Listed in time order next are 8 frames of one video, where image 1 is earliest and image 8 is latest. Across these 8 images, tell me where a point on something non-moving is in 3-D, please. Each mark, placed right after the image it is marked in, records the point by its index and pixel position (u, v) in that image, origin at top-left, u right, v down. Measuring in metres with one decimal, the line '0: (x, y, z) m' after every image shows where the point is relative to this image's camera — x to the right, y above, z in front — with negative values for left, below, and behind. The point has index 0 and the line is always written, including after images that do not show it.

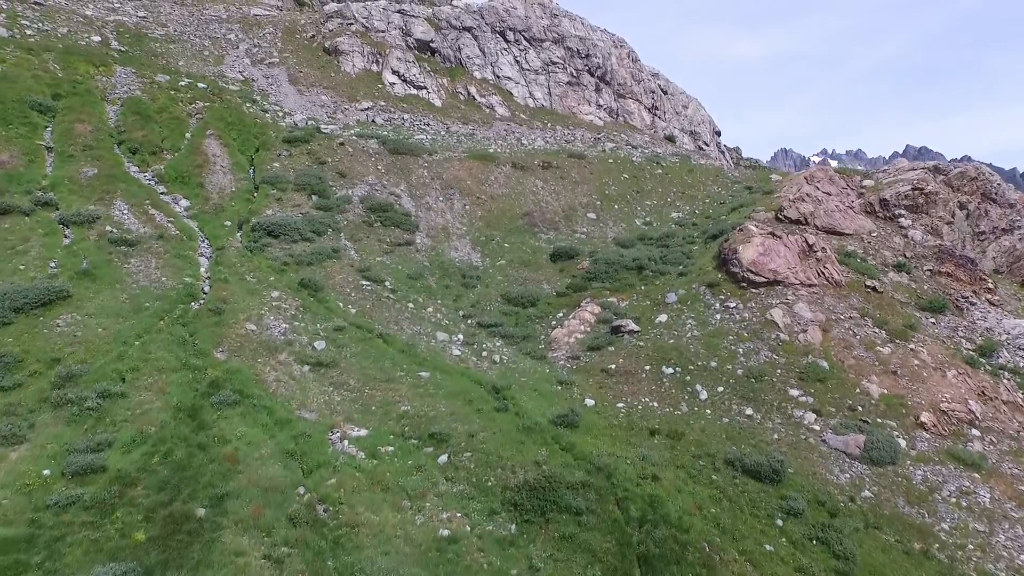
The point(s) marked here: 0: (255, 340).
0: (-6.1, -1.2, +16.9) m
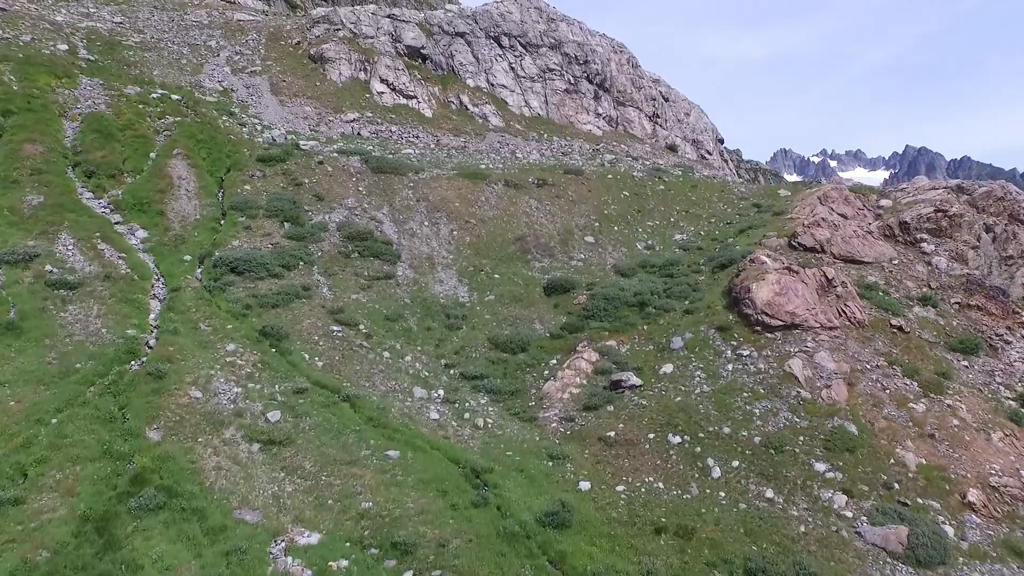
0: (-6.5, -2.5, +14.6) m
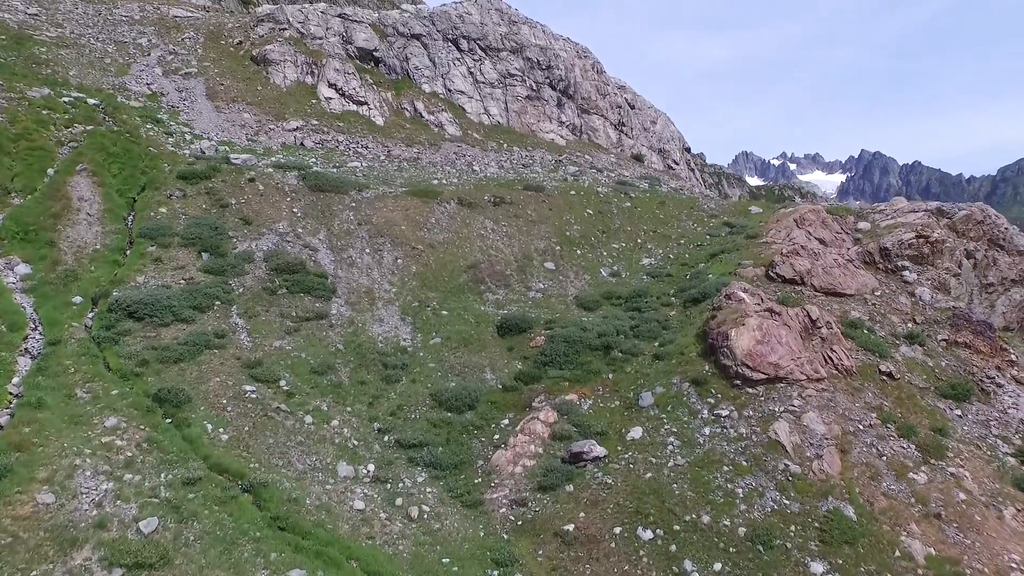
0: (-7.5, -3.8, +11.5) m
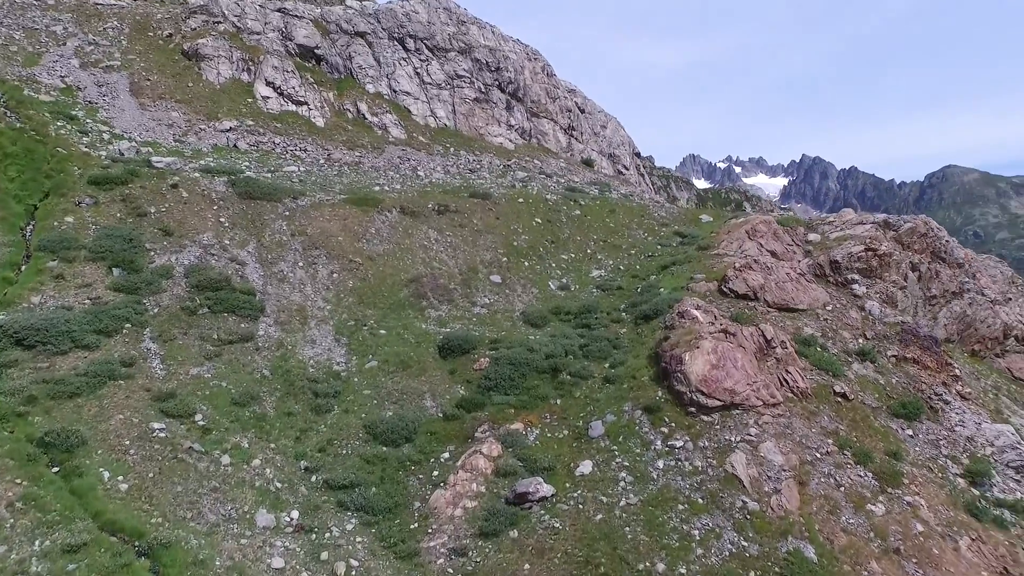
0: (-8.5, -4.4, +9.6) m
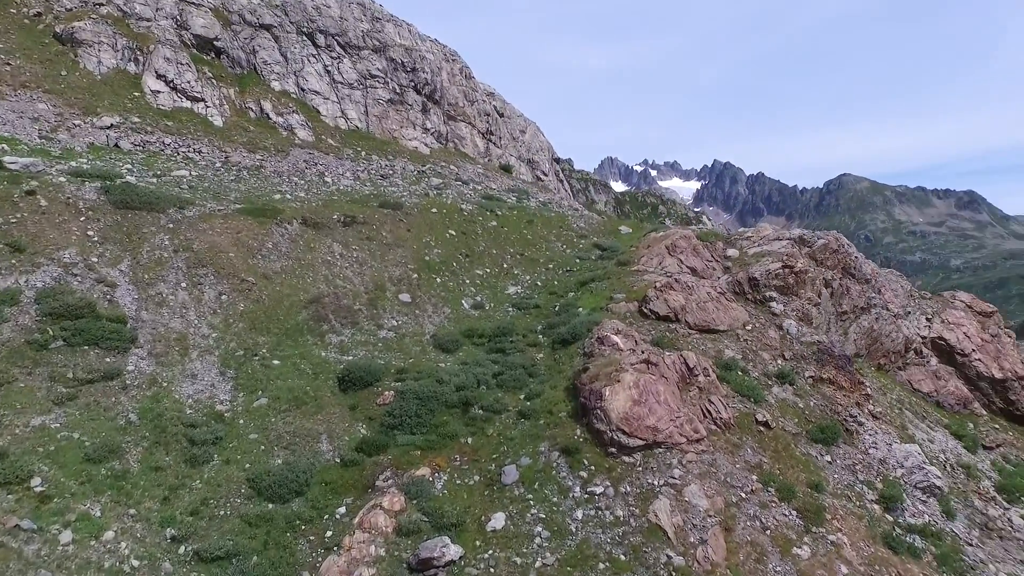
0: (-9.6, -5.1, +7.0) m
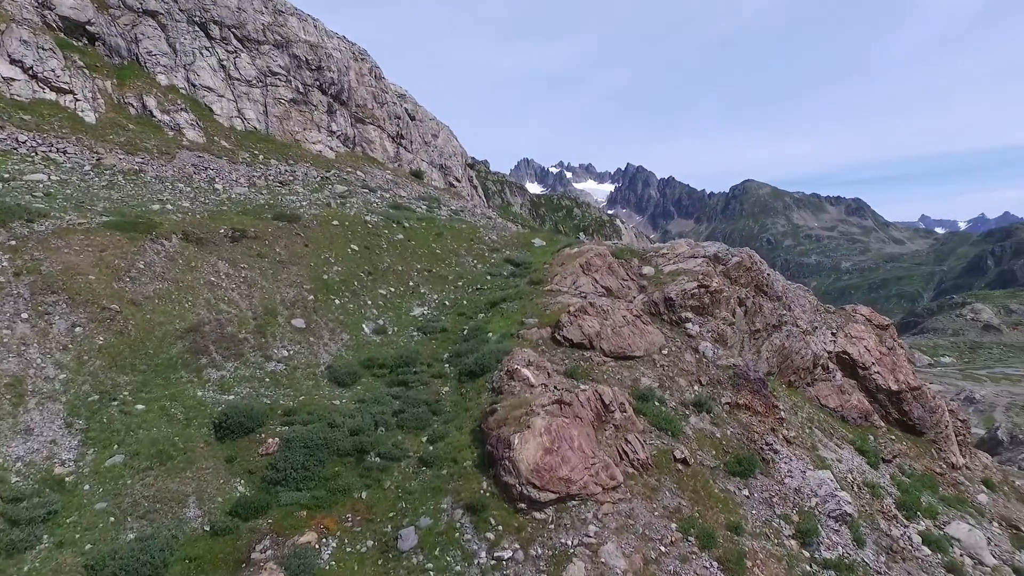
0: (-10.5, -5.9, +4.2) m
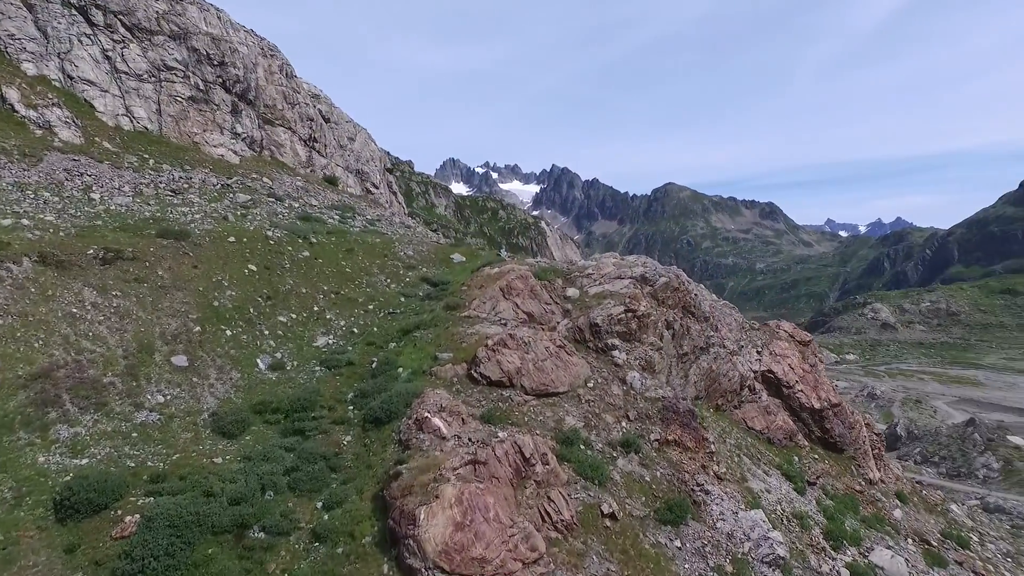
0: (-11.1, -6.8, +1.0) m
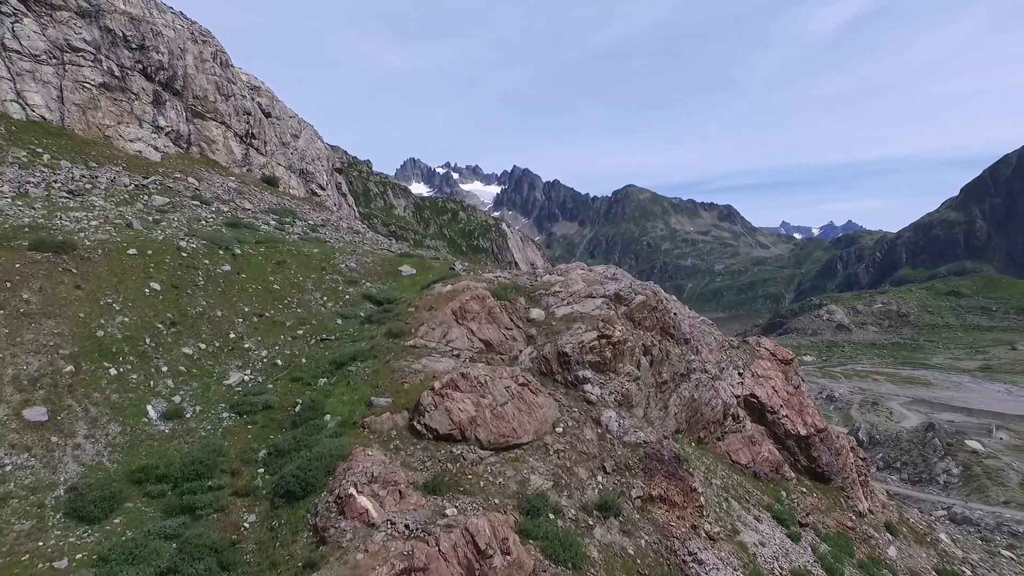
0: (-11.1, -7.5, -3.5) m
